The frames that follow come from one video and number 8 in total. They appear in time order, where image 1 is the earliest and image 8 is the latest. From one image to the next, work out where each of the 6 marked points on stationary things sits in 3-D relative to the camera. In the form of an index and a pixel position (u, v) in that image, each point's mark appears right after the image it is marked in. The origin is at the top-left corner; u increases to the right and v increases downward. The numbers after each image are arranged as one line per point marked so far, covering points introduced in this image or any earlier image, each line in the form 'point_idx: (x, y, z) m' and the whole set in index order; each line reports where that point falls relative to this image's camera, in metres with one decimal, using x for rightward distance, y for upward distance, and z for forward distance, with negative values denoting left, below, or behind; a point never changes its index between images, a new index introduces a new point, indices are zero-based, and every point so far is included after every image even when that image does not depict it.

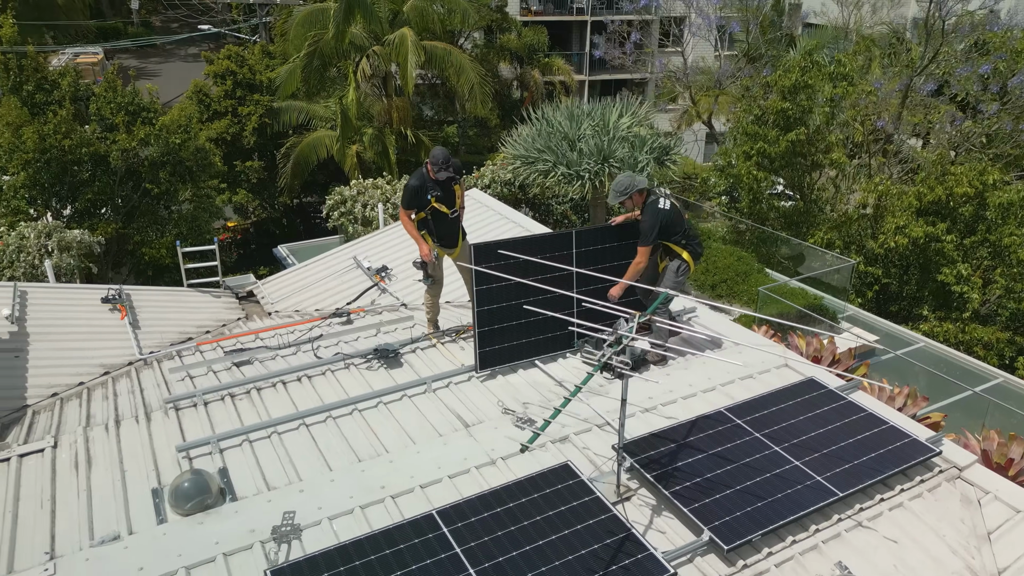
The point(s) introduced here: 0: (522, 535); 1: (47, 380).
0: (+0.1, -1.6, +4.8) m
1: (-4.9, -1.0, +7.8) m
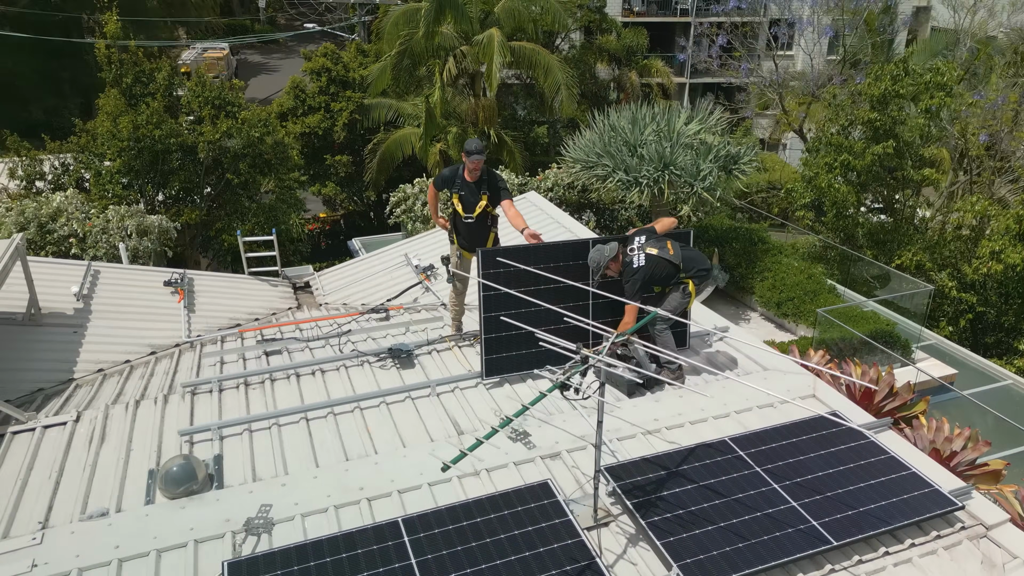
0: (-0.2, -1.7, +4.6) m
1: (-4.7, -0.8, +8.3) m
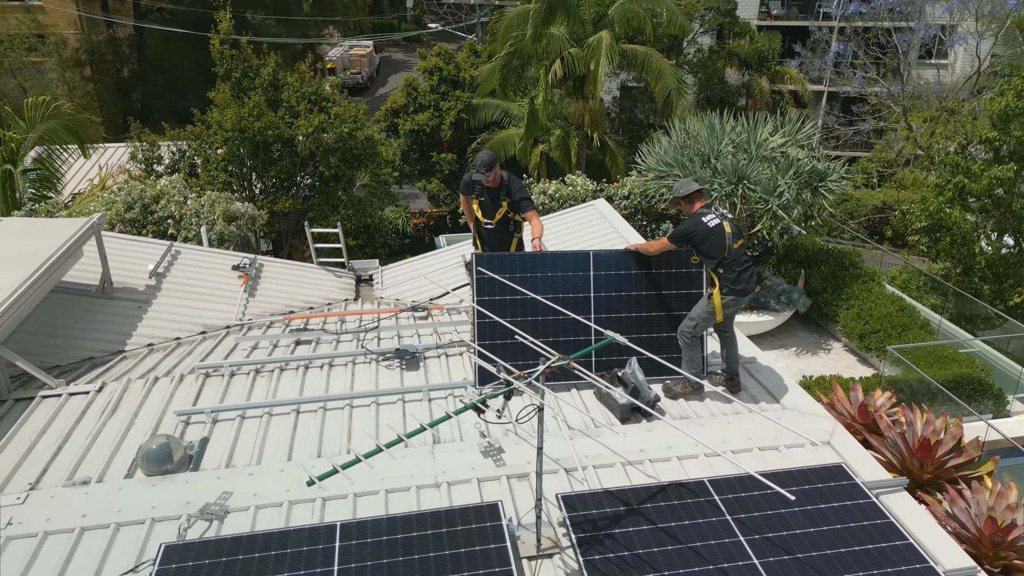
0: (-0.7, -1.7, +4.5) m
1: (-4.3, -0.5, +8.9) m
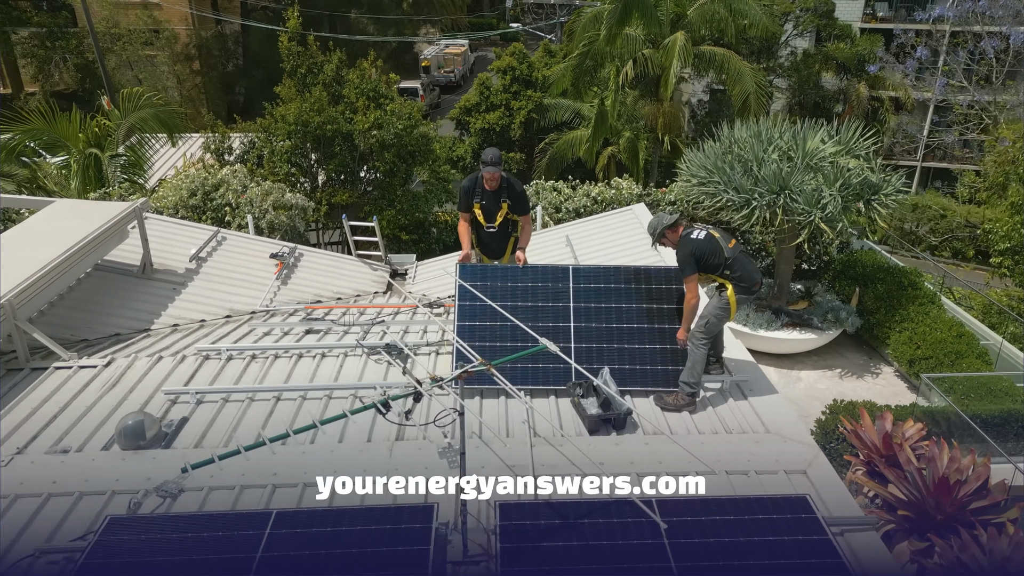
0: (-1.1, -1.7, +4.5) m
1: (-4.2, -0.3, +9.4) m
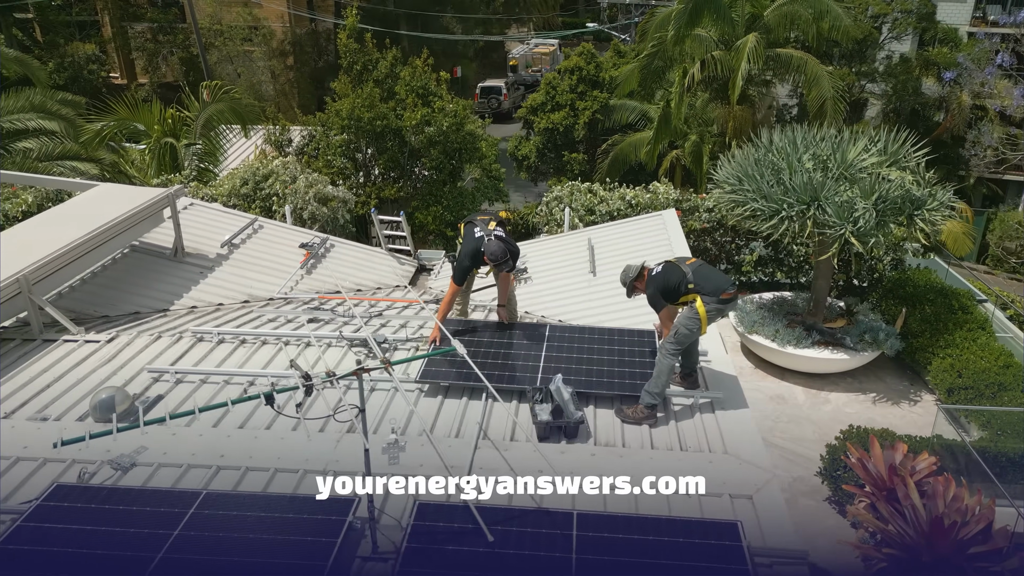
0: (-1.7, -1.6, +4.7) m
1: (-4.1, -0.1, +9.8) m
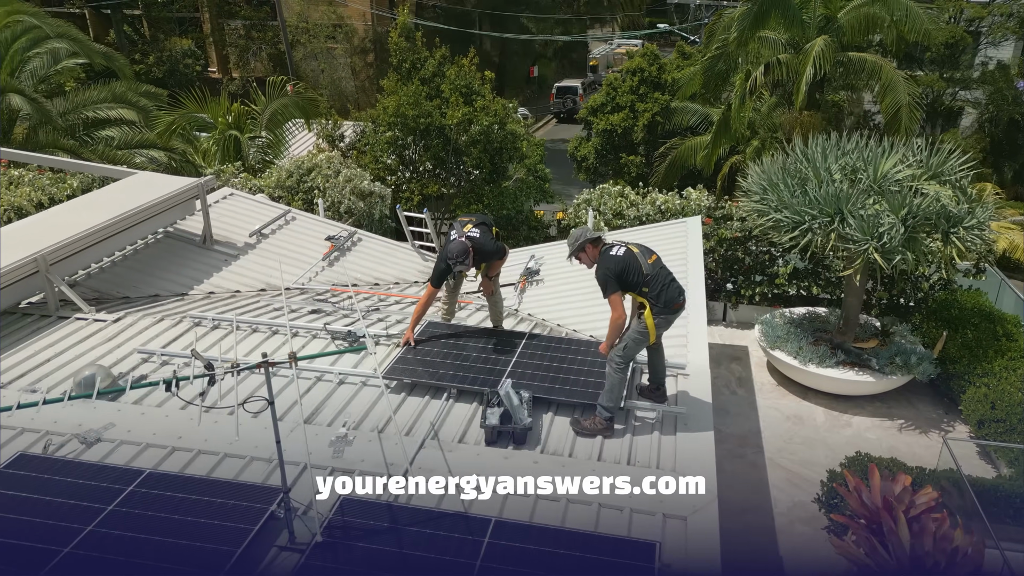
0: (-2.3, -1.5, +4.8) m
1: (-4.0, +0.1, +10.2) m
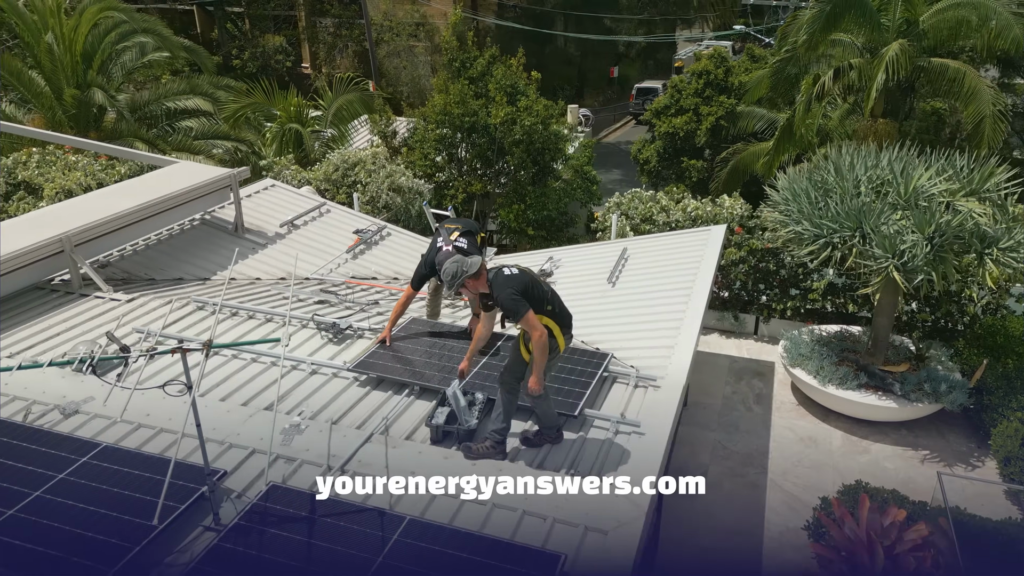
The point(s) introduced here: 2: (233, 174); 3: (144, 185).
0: (-2.8, -1.4, +5.1) m
1: (-3.8, +0.3, +10.6) m
2: (-4.2, +1.7, +11.2) m
3: (-5.2, +1.5, +10.6) m
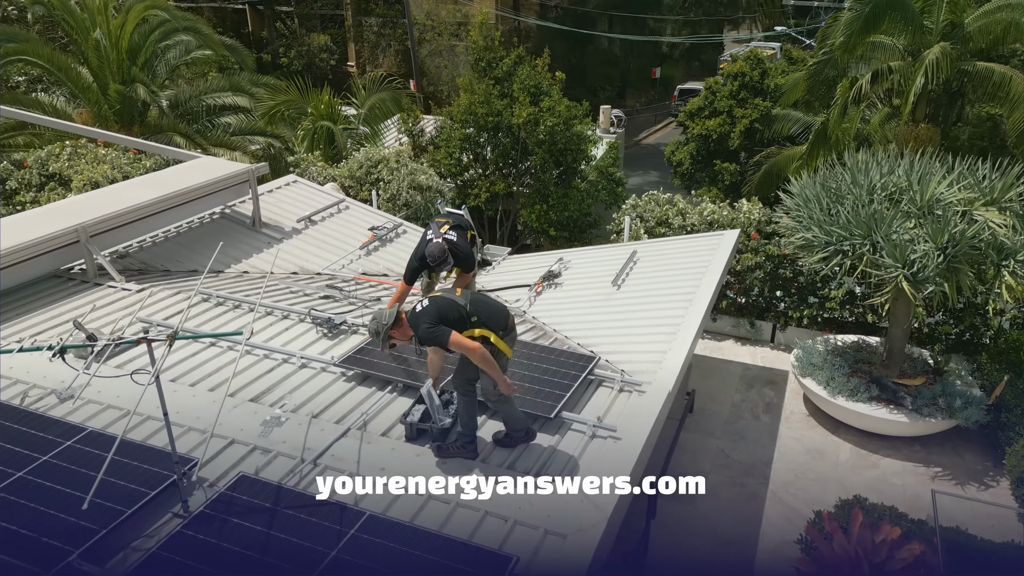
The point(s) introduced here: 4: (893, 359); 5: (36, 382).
0: (-3.1, -1.3, +5.3) m
1: (-3.7, +0.4, +10.8) m
2: (-4.0, +1.8, +11.4) m
3: (-5.1, +1.6, +10.9) m
4: (+5.0, -0.9, +9.7) m
5: (-4.2, -0.8, +6.6) m
